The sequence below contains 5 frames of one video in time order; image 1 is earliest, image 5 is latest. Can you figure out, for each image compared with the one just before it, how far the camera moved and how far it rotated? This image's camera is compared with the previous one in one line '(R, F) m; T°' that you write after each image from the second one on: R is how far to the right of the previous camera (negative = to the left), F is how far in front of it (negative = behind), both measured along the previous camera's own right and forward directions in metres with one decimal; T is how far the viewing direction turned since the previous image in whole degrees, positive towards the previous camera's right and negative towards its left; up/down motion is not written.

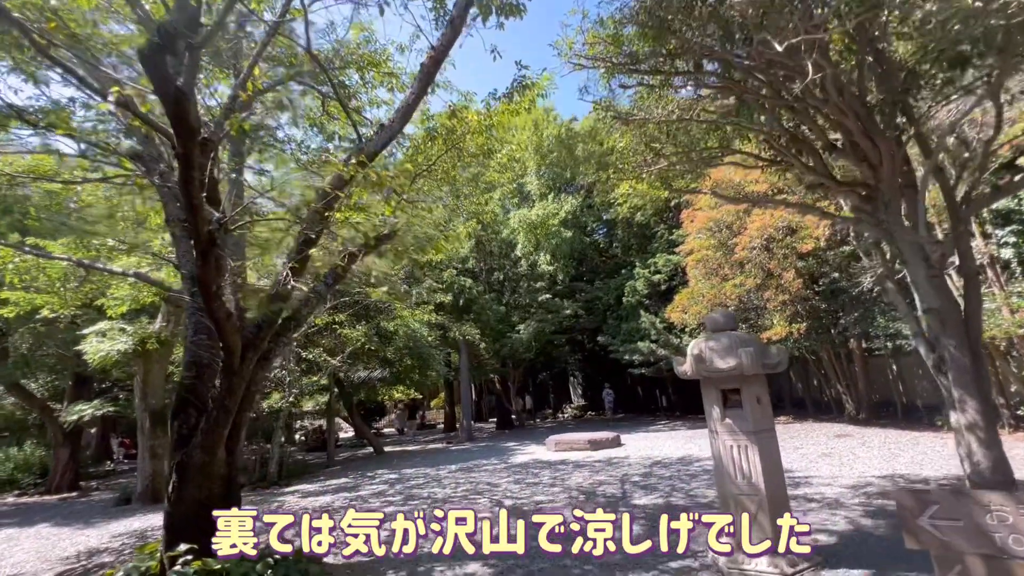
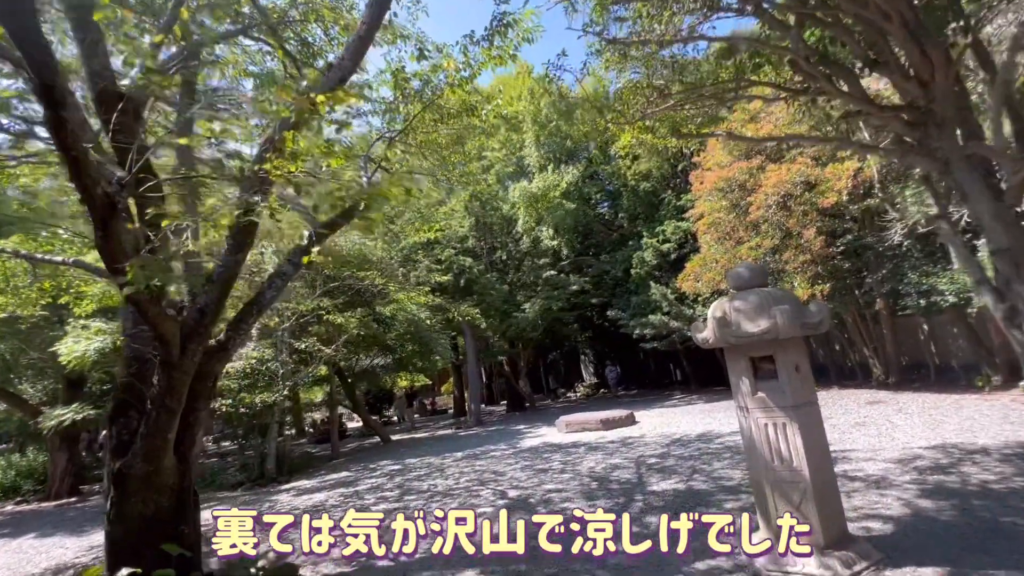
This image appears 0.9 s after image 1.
(+0.2, +0.8) m; -1°
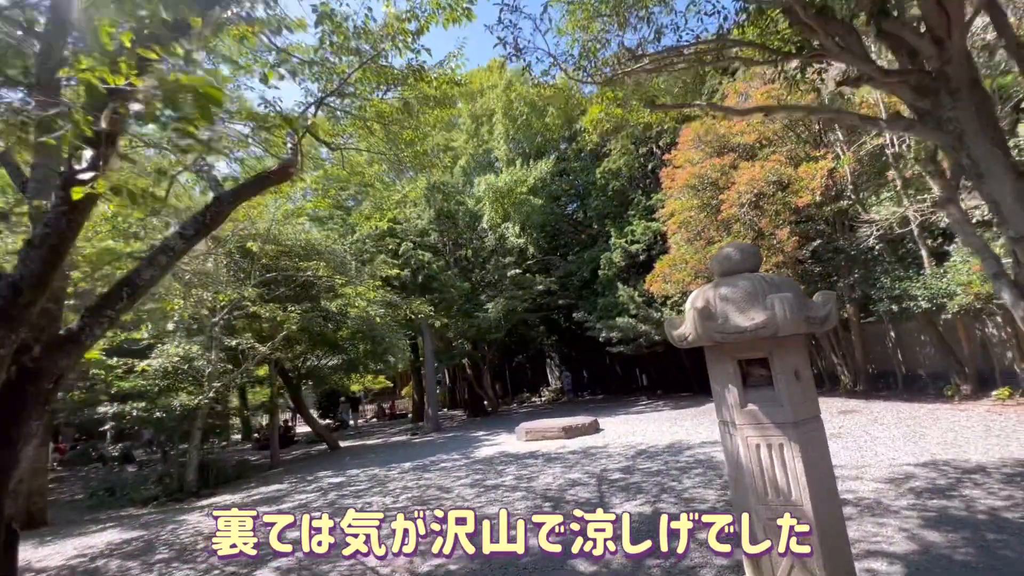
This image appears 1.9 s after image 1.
(+0.3, +0.9) m; +4°
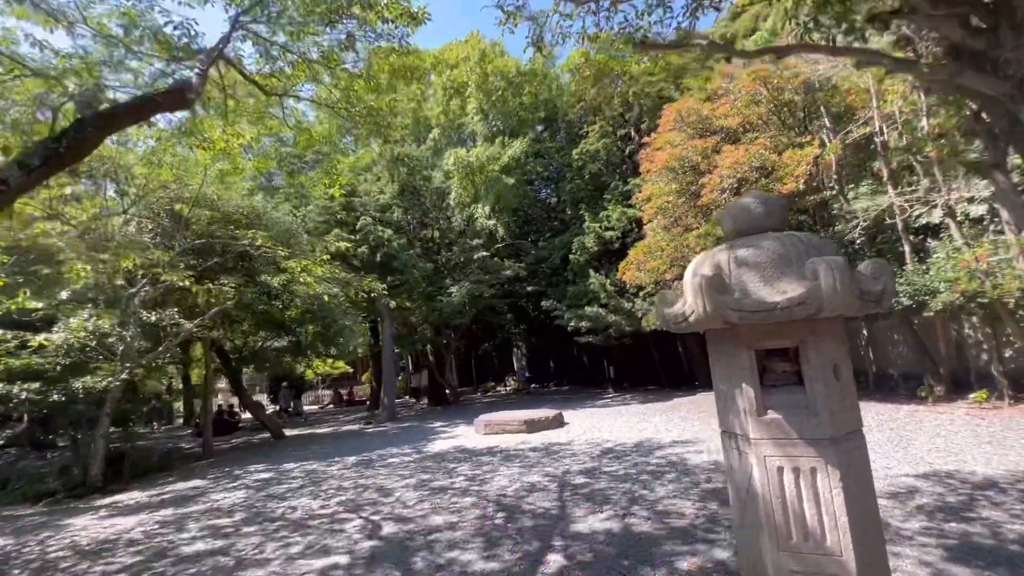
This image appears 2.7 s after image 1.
(+0.2, +0.9) m; +4°
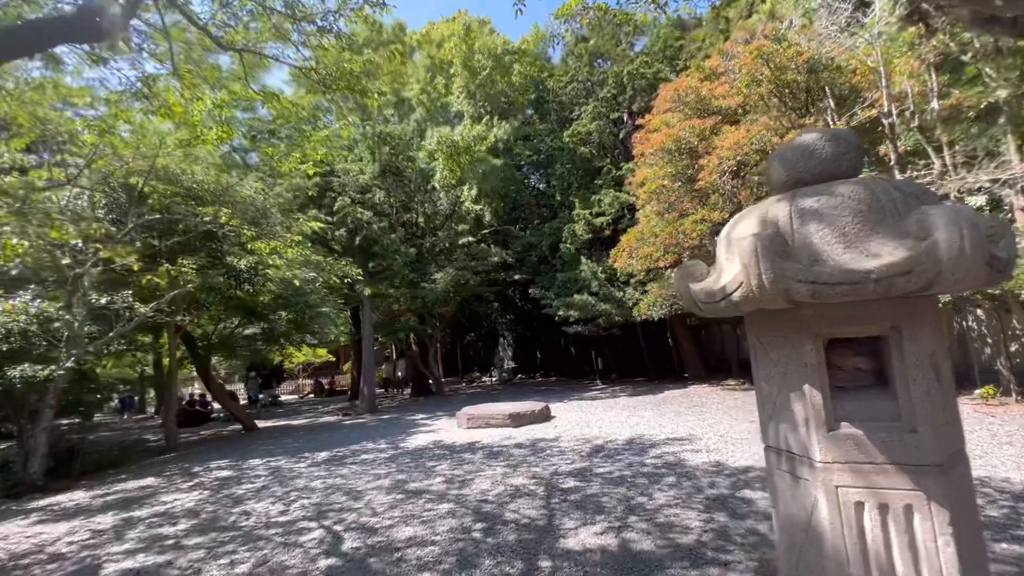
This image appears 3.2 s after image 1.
(0.0, +0.7) m; +2°
